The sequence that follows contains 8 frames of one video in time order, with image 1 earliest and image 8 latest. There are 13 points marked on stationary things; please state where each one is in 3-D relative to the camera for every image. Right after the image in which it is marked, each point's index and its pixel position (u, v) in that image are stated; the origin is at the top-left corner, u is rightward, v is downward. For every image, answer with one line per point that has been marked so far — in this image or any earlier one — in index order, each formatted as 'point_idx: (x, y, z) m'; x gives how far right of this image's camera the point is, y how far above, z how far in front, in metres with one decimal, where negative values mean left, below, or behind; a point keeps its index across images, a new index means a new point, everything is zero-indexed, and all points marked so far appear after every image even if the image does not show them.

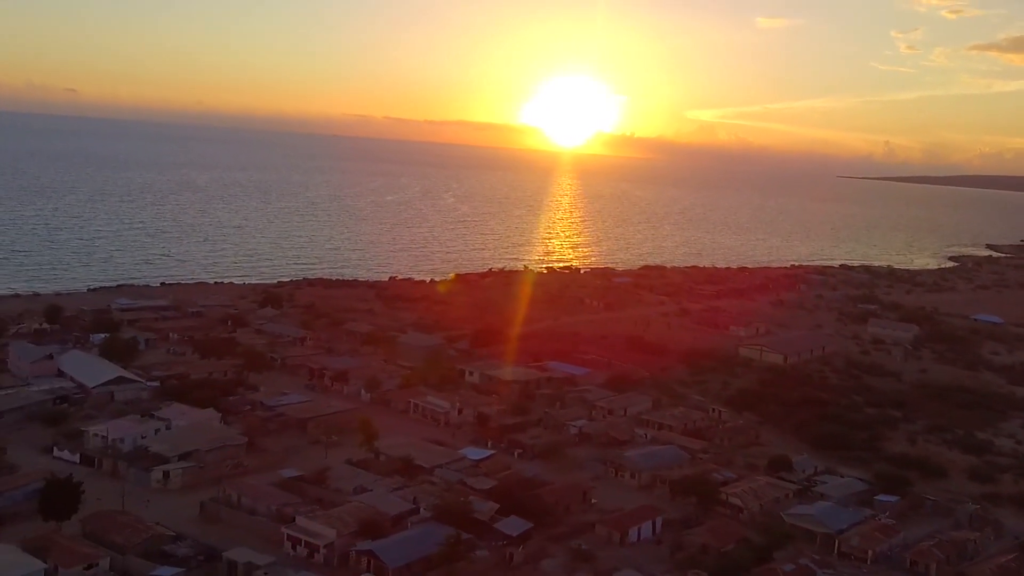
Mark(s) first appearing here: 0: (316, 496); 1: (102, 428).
0: (-3.5, -3.7, +15.4) m
1: (-8.3, -2.8, +17.5) m
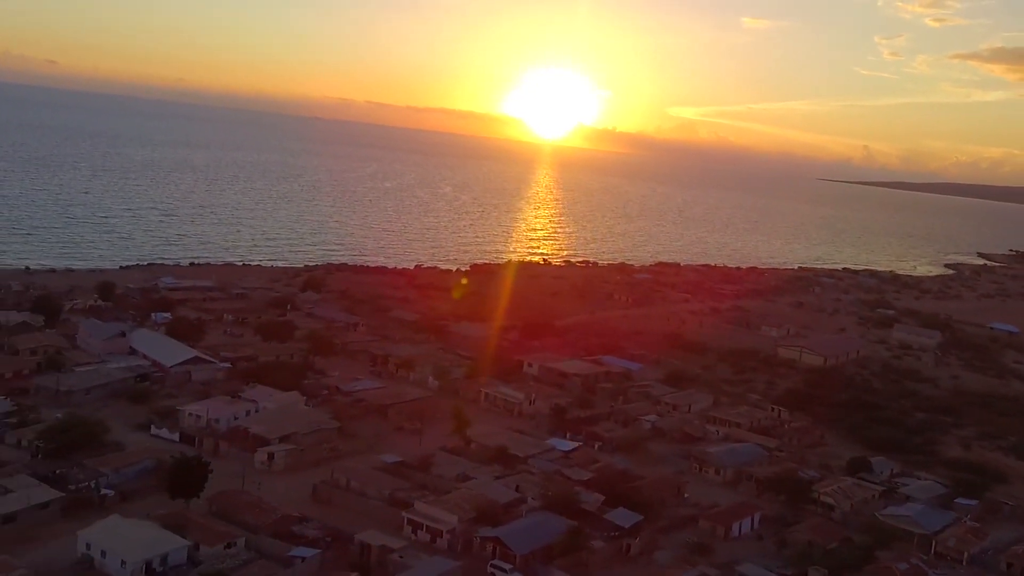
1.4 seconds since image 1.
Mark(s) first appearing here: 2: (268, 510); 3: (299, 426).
0: (-1.6, -3.5, +15.7) m
1: (-6.5, -2.4, +17.6) m
2: (-3.9, -3.6, +13.9) m
3: (-4.2, -2.8, +17.1) m
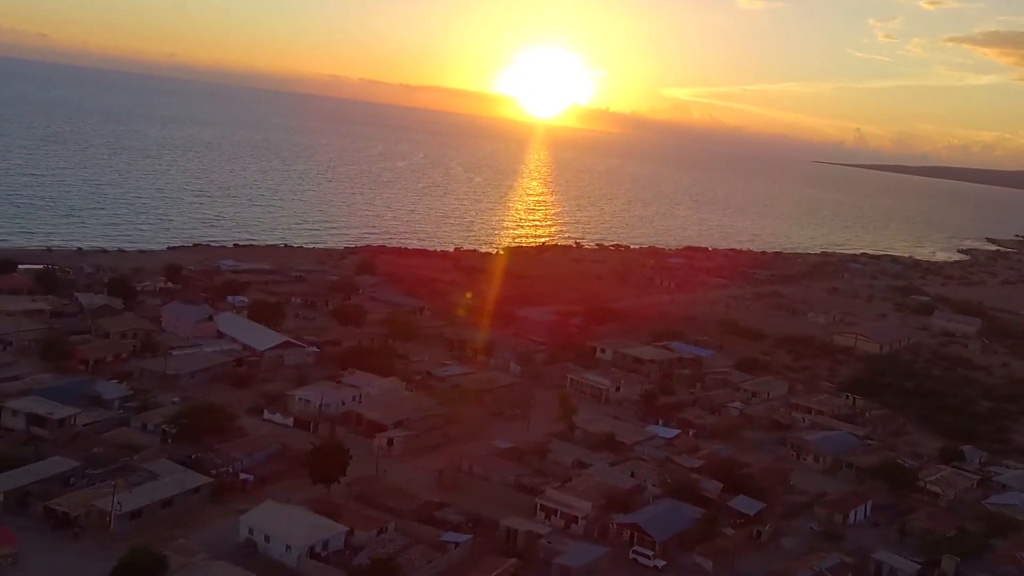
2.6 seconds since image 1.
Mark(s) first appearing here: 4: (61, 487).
0: (+0.6, -3.3, +16.0) m
1: (-4.3, -2.1, +17.8) m
2: (-1.7, -3.4, +14.1) m
3: (-2.1, -2.5, +17.4) m
4: (-6.9, -3.0, +13.2) m
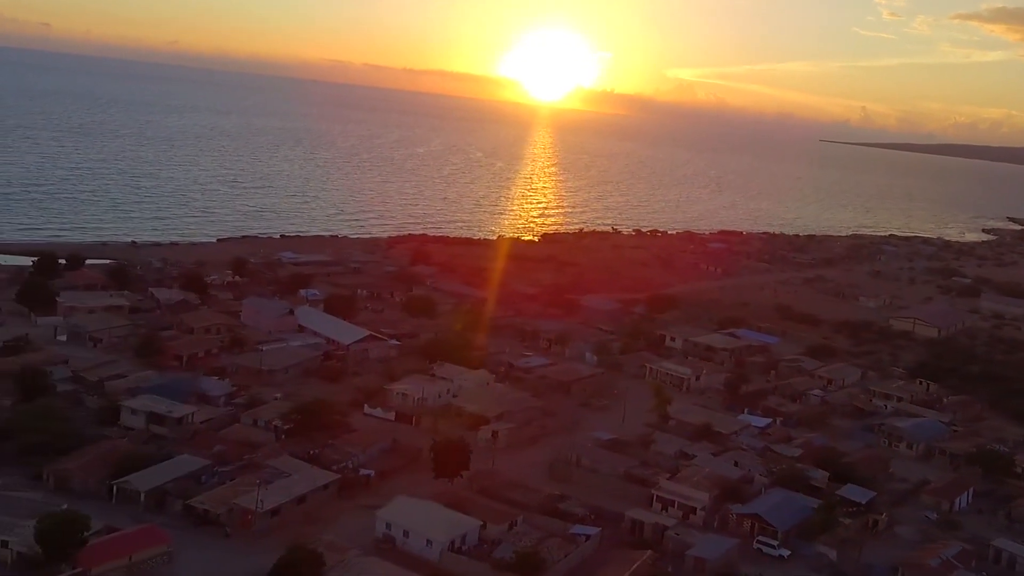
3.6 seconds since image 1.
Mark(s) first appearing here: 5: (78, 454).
0: (+2.6, -3.2, +16.1) m
1: (-2.3, -2.0, +17.9) m
2: (+0.3, -3.4, +14.3) m
3: (-0.1, -2.4, +17.5) m
4: (-4.9, -3.1, +13.4) m
5: (-6.9, -2.7, +13.9) m
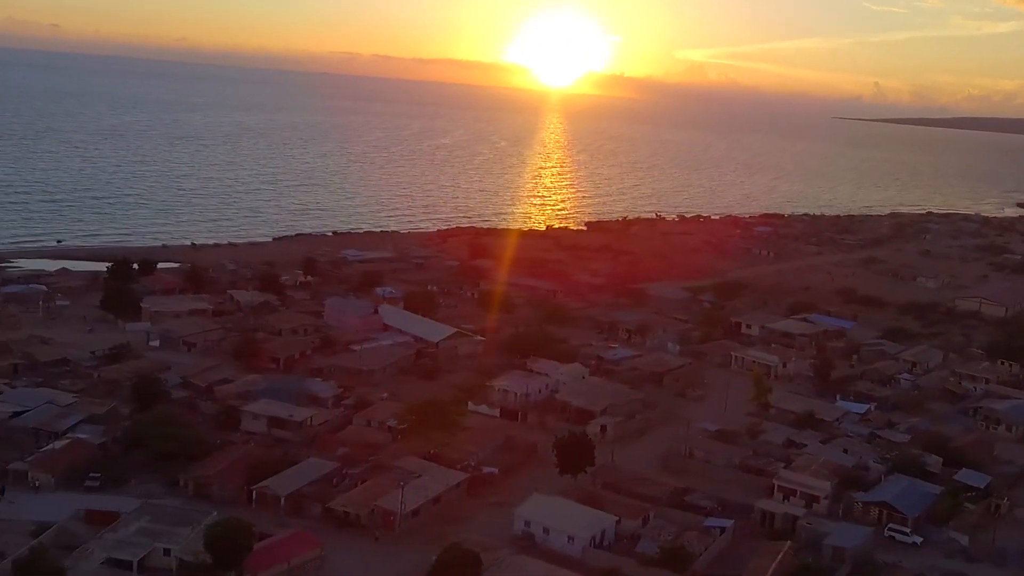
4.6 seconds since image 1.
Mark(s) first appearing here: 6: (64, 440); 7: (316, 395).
0: (+4.6, -3.0, +16.2) m
1: (-0.2, -2.0, +18.1) m
2: (+2.4, -3.3, +14.4) m
3: (+2.0, -2.3, +17.6) m
4: (-2.9, -3.1, +13.5) m
5: (-4.9, -2.8, +14.1) m
6: (-7.4, -2.5, +14.4) m
7: (-3.8, -2.1, +16.8) m
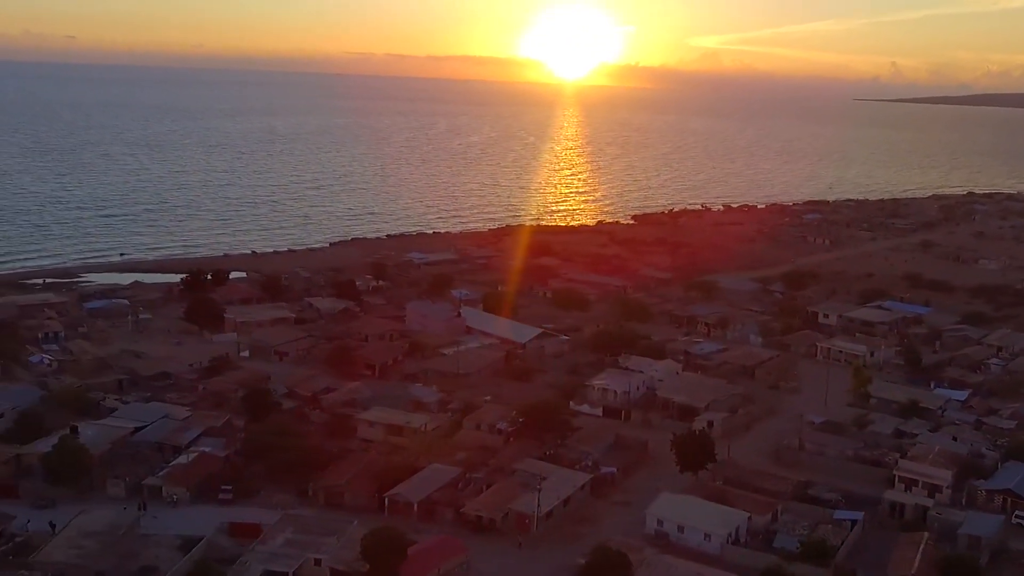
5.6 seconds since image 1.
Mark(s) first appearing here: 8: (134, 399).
0: (+6.7, -2.8, +16.2) m
1: (+1.8, -1.9, +18.1) m
2: (+4.4, -3.2, +14.4) m
3: (+4.1, -2.2, +17.6) m
4: (-0.9, -3.2, +13.7) m
5: (-2.9, -3.0, +14.2) m
6: (-5.4, -2.8, +14.6) m
7: (-1.8, -2.2, +16.9) m
8: (-7.6, -2.2, +17.3) m
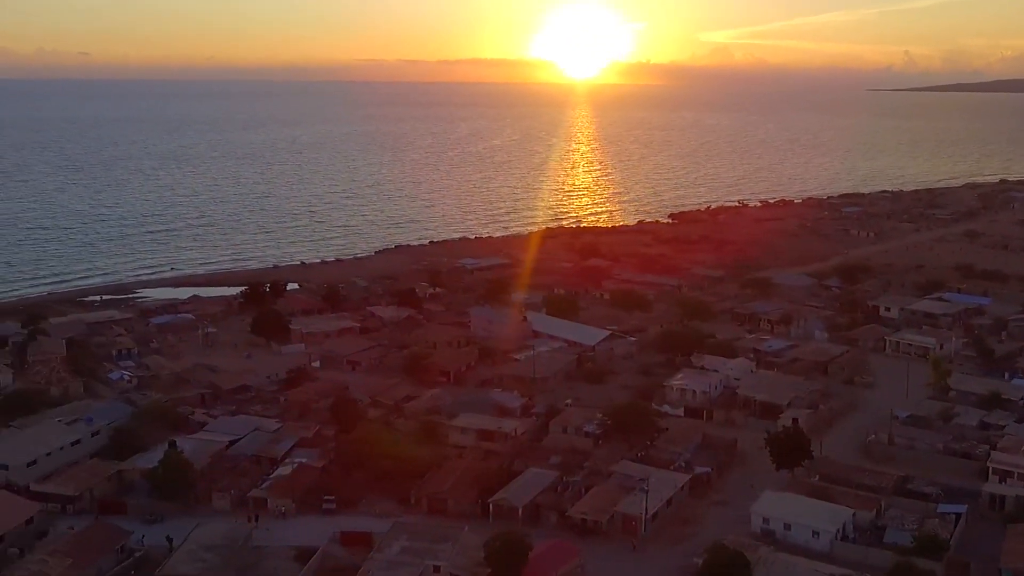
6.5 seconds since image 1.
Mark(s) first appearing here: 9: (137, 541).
0: (+8.3, -2.7, +16.1) m
1: (+3.5, -2.0, +18.2) m
2: (+6.0, -3.1, +14.4) m
3: (+5.7, -2.1, +17.6) m
4: (+0.7, -3.3, +13.8) m
5: (-1.3, -3.1, +14.4) m
6: (-3.8, -3.0, +14.8) m
7: (-0.1, -2.3, +17.0) m
8: (-5.9, -2.5, +17.5) m
9: (-5.6, -3.8, +12.8) m
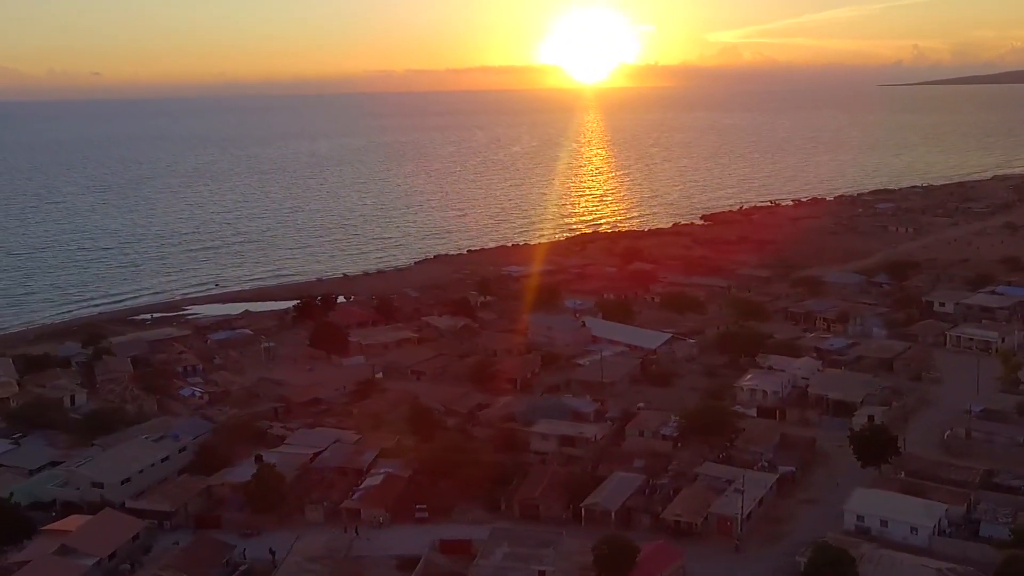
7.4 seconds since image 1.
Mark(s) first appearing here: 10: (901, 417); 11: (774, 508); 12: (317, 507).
0: (+9.8, -2.6, +16.2) m
1: (+5.0, -2.0, +18.3) m
2: (+7.5, -3.0, +14.5) m
3: (+7.2, -2.1, +17.7) m
4: (+2.2, -3.4, +13.9) m
5: (+0.2, -3.3, +14.5) m
6: (-2.4, -3.2, +15.0) m
7: (+1.3, -2.4, +17.2) m
8: (-4.4, -2.8, +17.7) m
9: (-4.1, -4.0, +13.0) m
10: (+7.6, -2.5, +16.9) m
11: (+4.2, -3.5, +13.8) m
12: (-3.2, -3.6, +14.1) m
